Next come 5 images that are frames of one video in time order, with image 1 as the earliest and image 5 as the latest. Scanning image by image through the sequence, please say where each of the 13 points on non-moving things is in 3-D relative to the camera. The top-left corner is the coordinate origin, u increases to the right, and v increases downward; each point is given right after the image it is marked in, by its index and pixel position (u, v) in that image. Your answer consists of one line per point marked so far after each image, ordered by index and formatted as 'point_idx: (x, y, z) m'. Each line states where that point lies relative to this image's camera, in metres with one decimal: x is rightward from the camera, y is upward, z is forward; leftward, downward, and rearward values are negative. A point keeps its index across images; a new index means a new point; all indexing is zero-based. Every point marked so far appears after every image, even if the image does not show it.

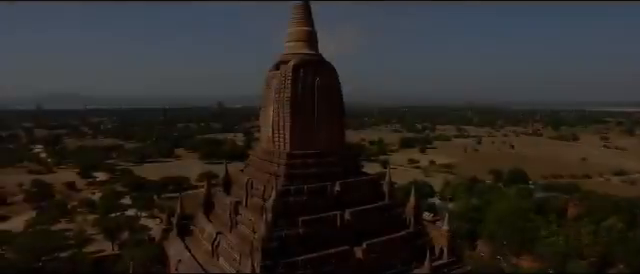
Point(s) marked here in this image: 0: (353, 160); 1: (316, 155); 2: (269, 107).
0: (+0.7, -0.5, +9.9) m
1: (0.0, -0.4, +9.3) m
2: (-1.0, +0.6, +9.6) m
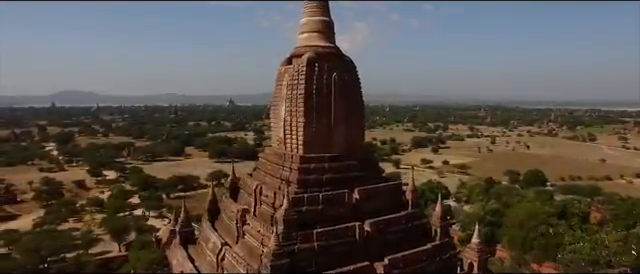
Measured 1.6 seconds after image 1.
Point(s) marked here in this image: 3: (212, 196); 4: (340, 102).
0: (+1.0, -0.5, +9.1) m
1: (+0.2, -0.4, +8.5) m
2: (-0.7, +0.6, +8.9) m
3: (-2.2, -1.2, +9.6) m
4: (+0.4, +0.6, +8.7) m
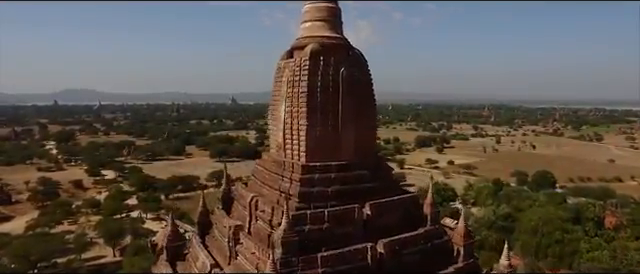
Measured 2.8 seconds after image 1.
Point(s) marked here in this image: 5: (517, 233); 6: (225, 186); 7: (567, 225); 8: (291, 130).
0: (+1.1, -0.6, +8.2) m
1: (+0.3, -0.5, +7.6) m
2: (-0.7, +0.5, +7.9) m
3: (-2.1, -1.3, +8.7) m
4: (+0.5, +0.6, +7.8) m
5: (+8.1, -3.9, +19.5) m
6: (-1.8, -0.9, +8.9) m
7: (+10.1, -3.6, +19.4) m
8: (-0.5, +0.1, +7.7) m
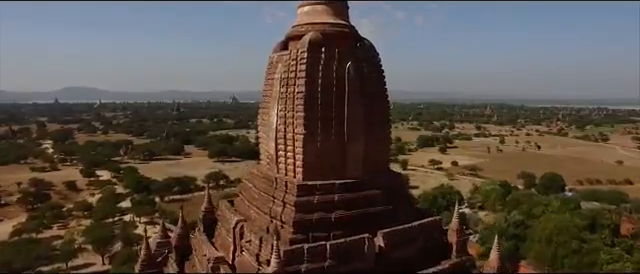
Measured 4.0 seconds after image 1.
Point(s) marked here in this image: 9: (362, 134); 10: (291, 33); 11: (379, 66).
0: (+1.1, -0.7, +7.1) m
1: (+0.3, -0.6, +6.5) m
2: (-0.6, +0.4, +6.8) m
3: (-2.1, -1.4, +7.6) m
4: (+0.5, +0.5, +6.6) m
5: (+8.1, -4.0, +18.3) m
6: (-1.8, -1.0, +7.8) m
7: (+10.1, -3.7, +18.2) m
8: (-0.5, 0.0, +6.6) m
9: (+0.6, +0.1, +6.7) m
10: (-0.4, +1.5, +6.9) m
11: (+0.8, +1.0, +7.0) m
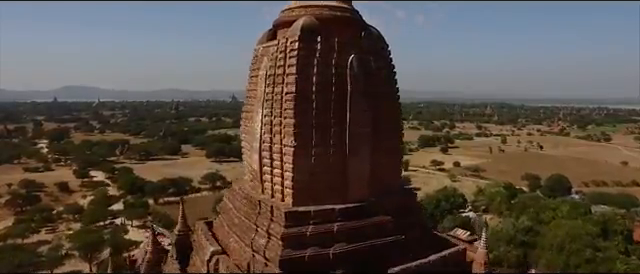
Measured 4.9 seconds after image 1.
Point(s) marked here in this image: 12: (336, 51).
0: (+1.1, -0.8, +6.1) m
1: (+0.3, -0.7, +5.5) m
2: (-0.7, +0.3, +5.8) m
3: (-2.2, -1.4, +6.6) m
4: (+0.4, +0.4, +5.7) m
5: (+8.0, -4.1, +17.4) m
6: (-1.8, -1.1, +6.8) m
7: (+10.1, -3.8, +17.3) m
8: (-0.5, -0.1, +5.6) m
9: (+0.5, 0.0, +5.7) m
10: (-0.5, +1.4, +6.0) m
11: (+0.8, +0.9, +6.1) m
12: (+0.2, +1.0, +5.7) m
